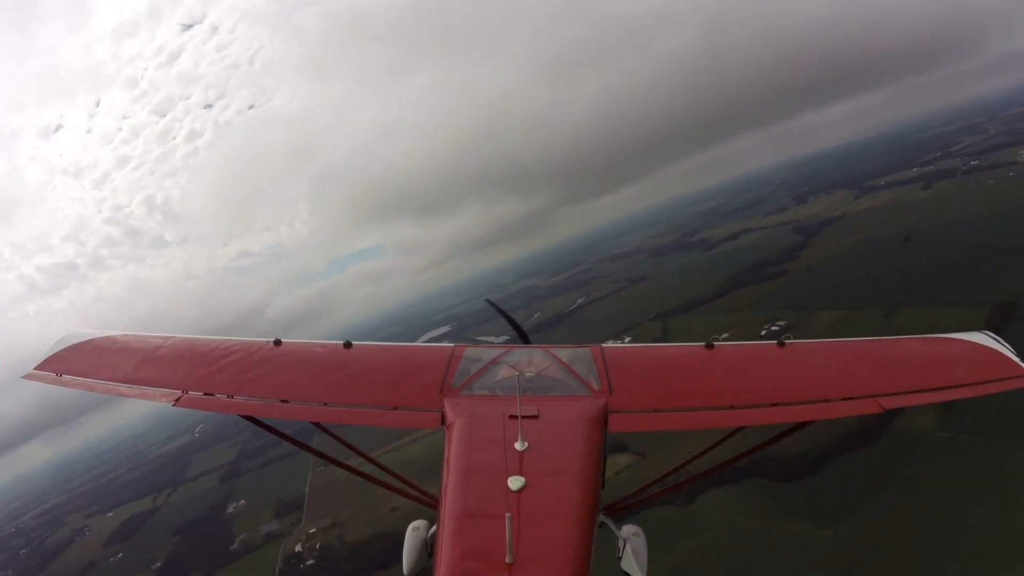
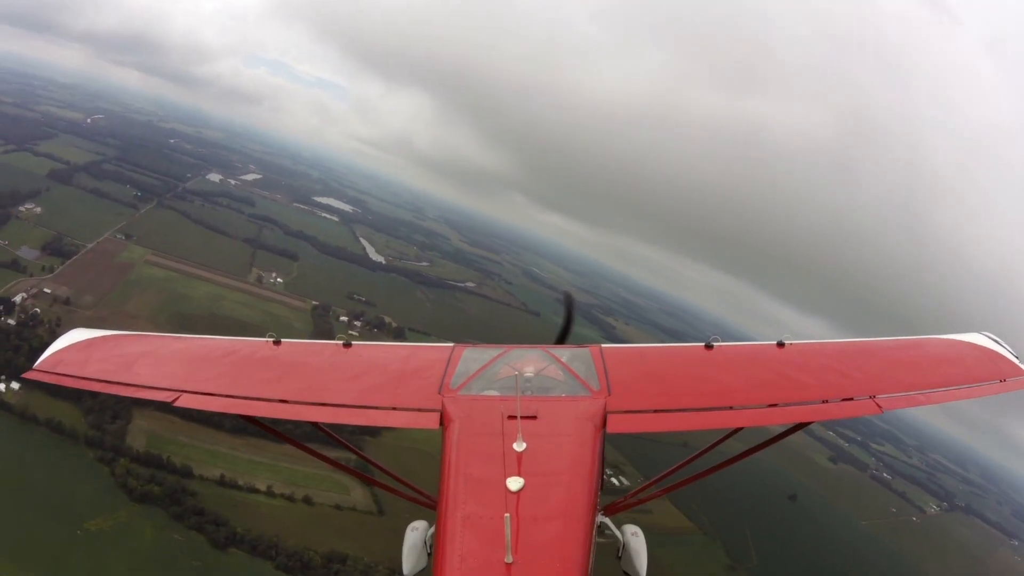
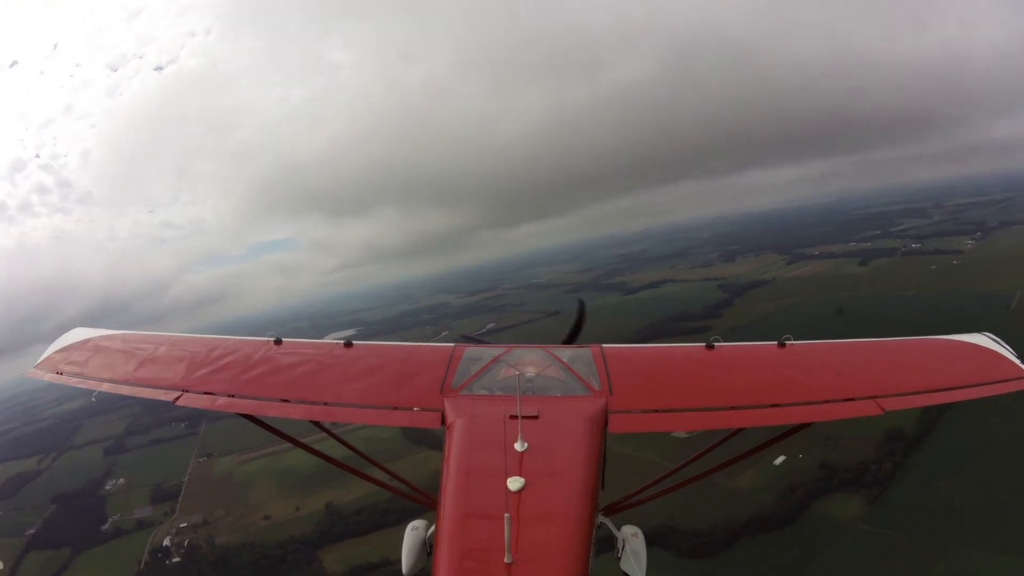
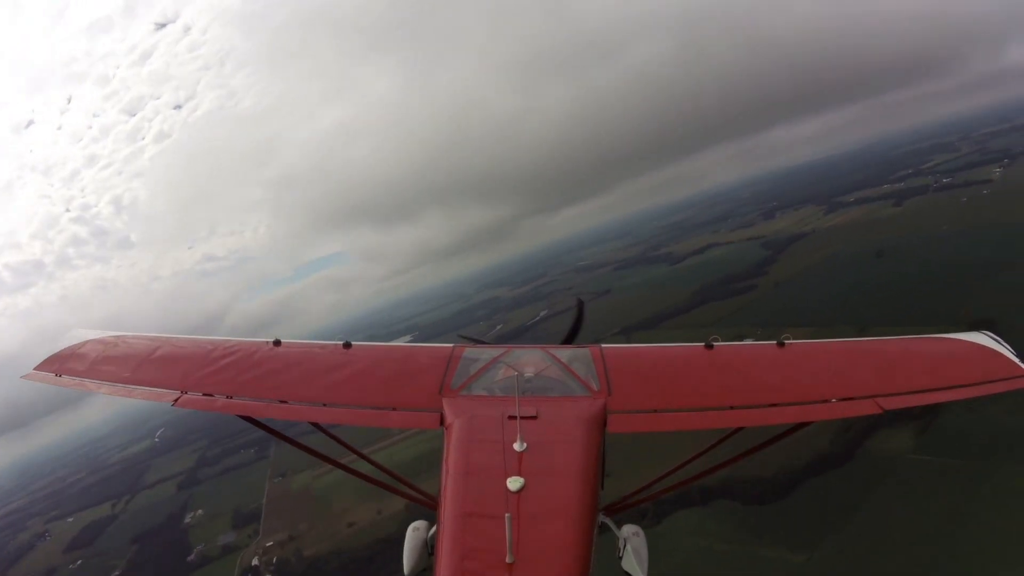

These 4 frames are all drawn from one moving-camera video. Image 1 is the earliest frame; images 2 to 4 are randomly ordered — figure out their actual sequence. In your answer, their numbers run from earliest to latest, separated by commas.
4, 3, 2
